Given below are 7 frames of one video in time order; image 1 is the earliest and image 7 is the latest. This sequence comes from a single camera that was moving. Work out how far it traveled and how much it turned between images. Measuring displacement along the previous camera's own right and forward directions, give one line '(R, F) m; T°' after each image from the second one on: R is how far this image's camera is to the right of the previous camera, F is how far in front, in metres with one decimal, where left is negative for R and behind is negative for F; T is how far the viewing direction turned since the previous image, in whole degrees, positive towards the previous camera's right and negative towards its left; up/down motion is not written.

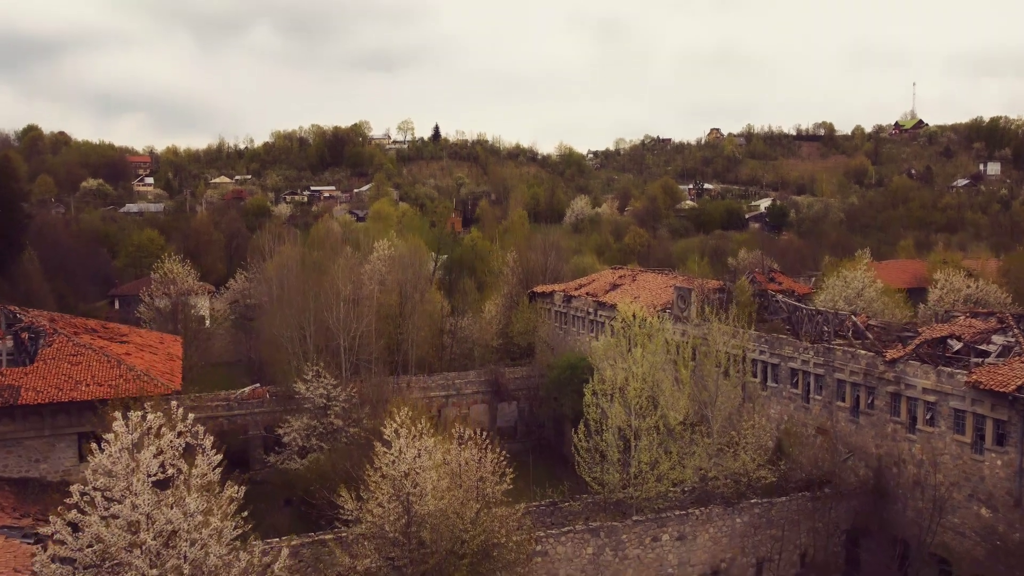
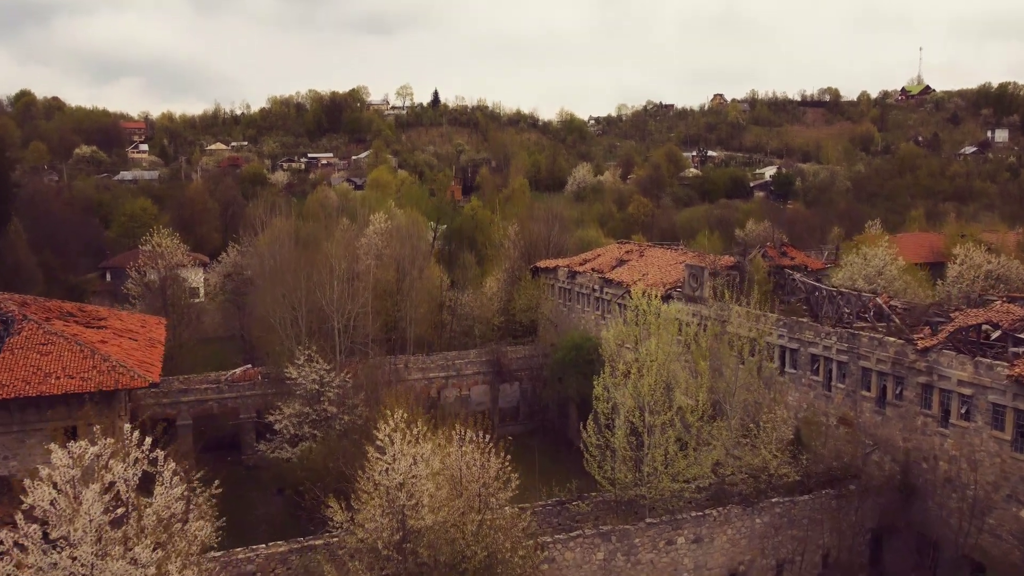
(-0.1, +1.8) m; 0°
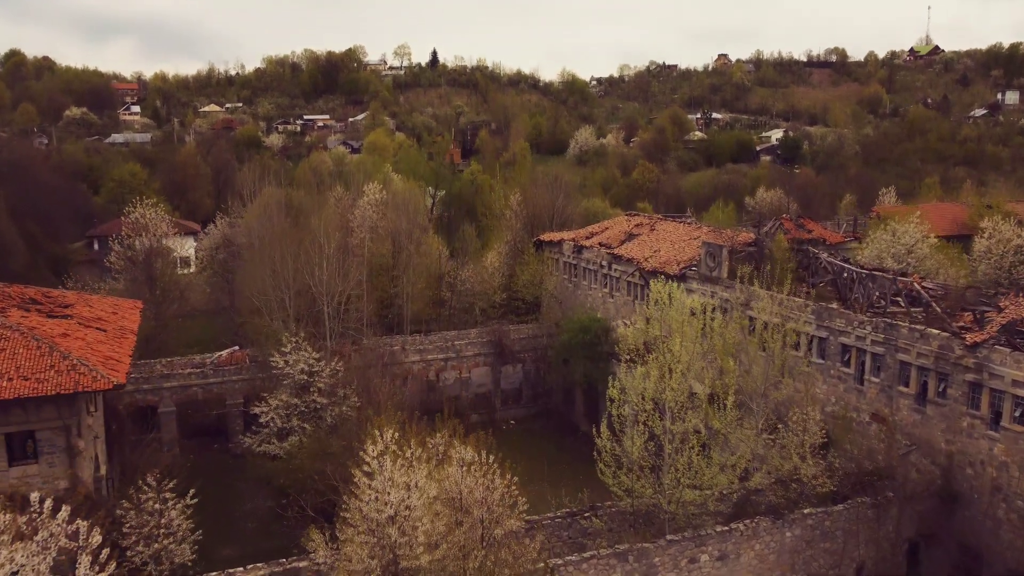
(-0.2, +2.3) m; 0°
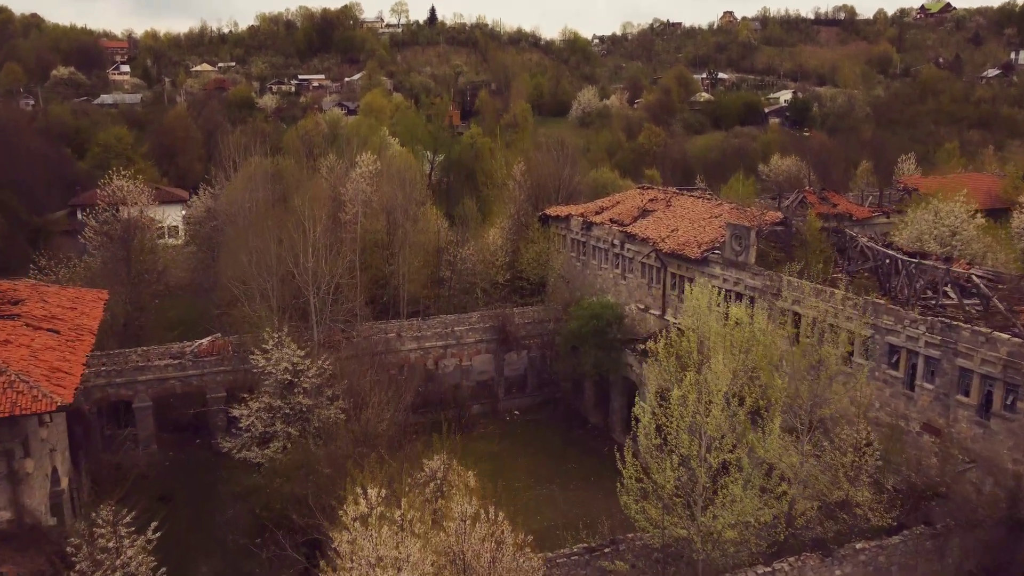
(-0.2, +2.8) m; 0°
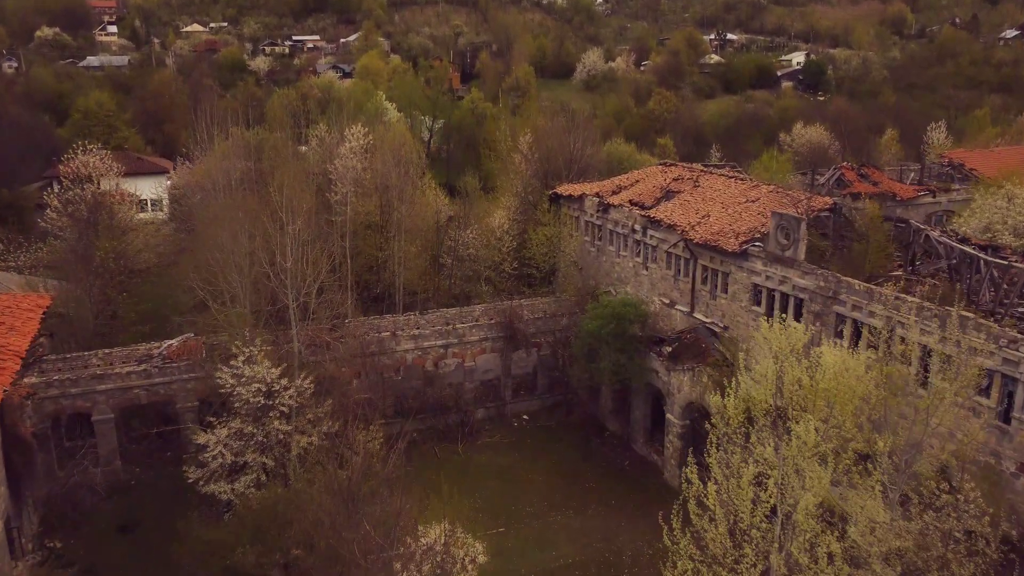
(-0.3, +3.8) m; 0°
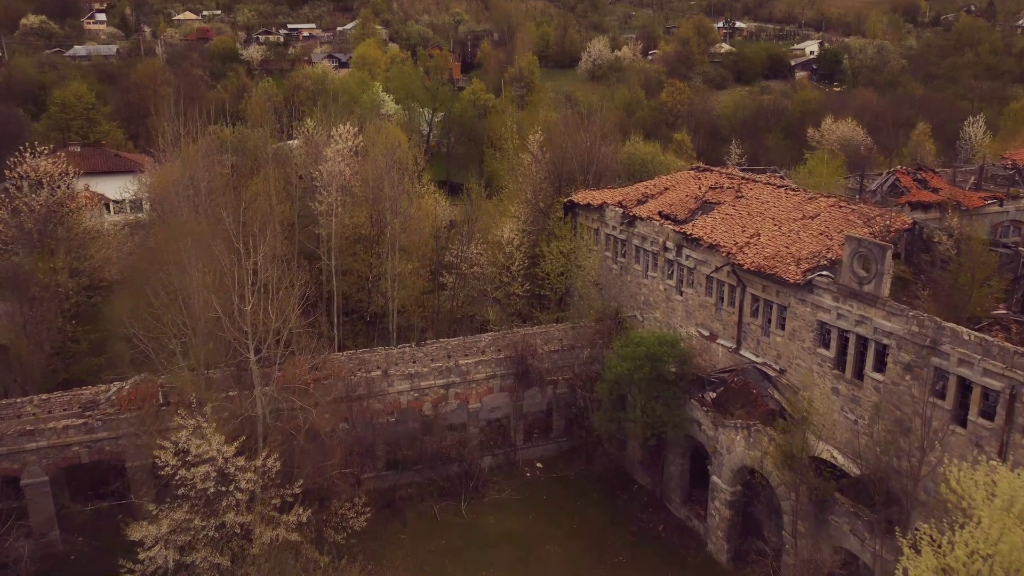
(-0.4, +4.5) m; 0°
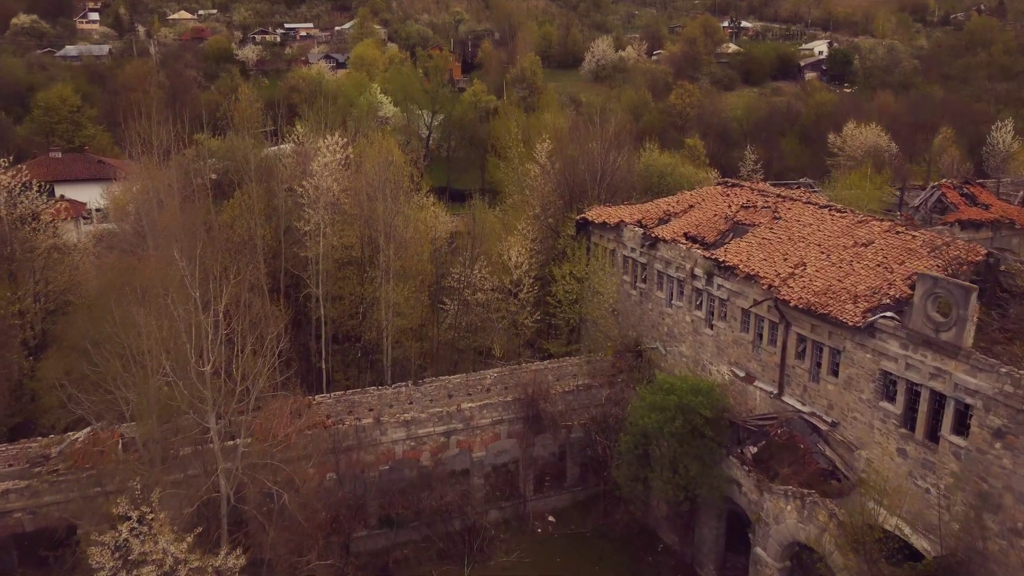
(-0.3, +3.0) m; 0°
